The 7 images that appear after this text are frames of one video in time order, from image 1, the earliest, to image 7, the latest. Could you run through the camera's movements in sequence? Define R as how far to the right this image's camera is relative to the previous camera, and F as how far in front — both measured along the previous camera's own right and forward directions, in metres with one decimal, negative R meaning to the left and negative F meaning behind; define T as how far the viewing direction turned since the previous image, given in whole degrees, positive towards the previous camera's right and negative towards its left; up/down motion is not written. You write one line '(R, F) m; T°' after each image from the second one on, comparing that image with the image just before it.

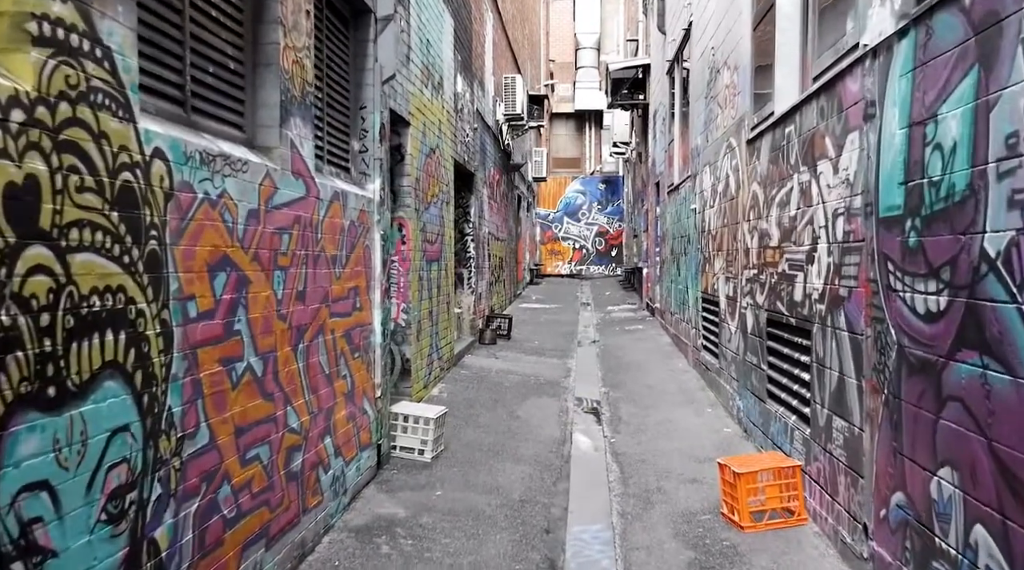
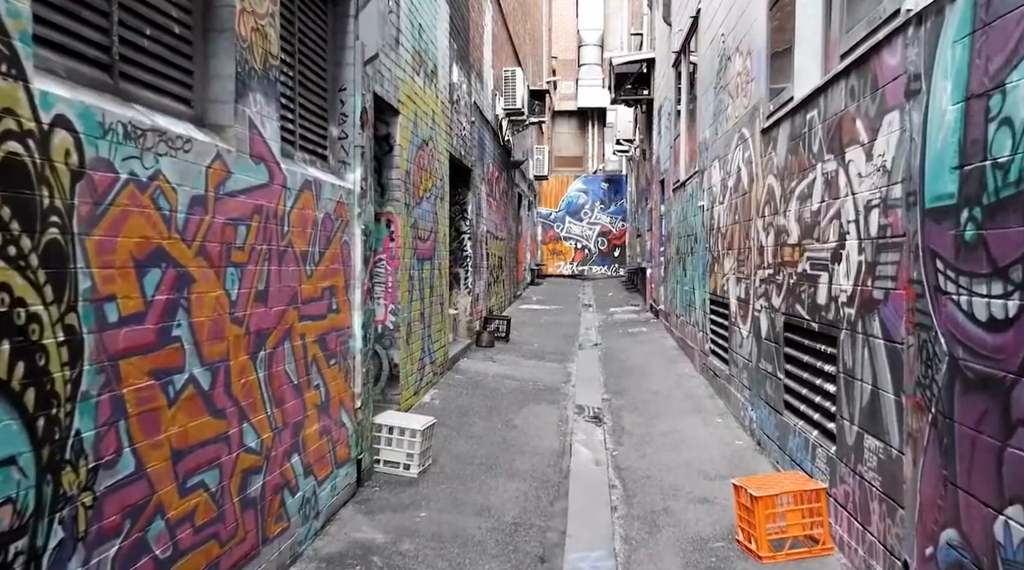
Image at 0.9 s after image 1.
(+0.1, +0.4) m; 0°
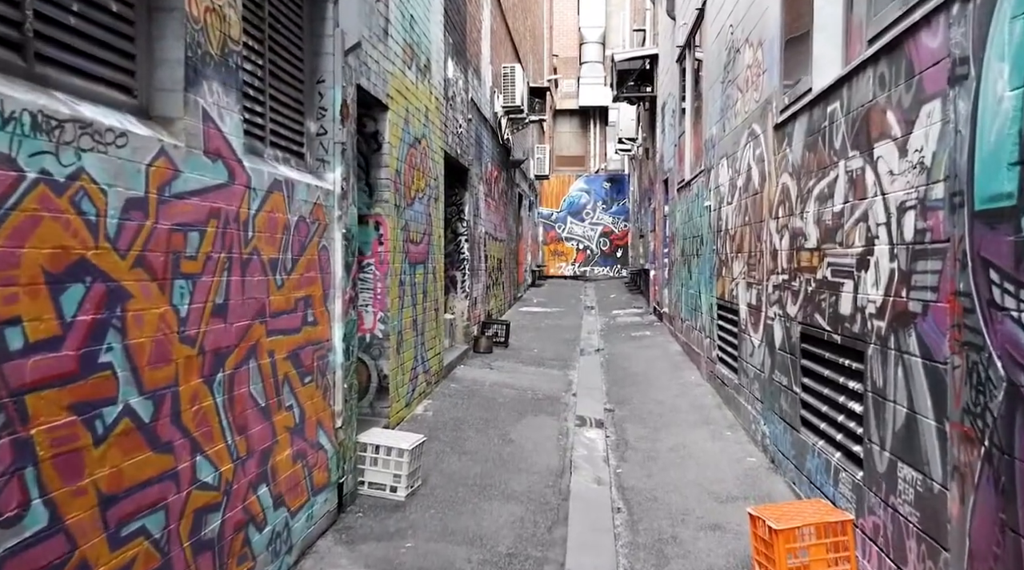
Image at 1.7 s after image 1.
(0.0, +0.4) m; 0°
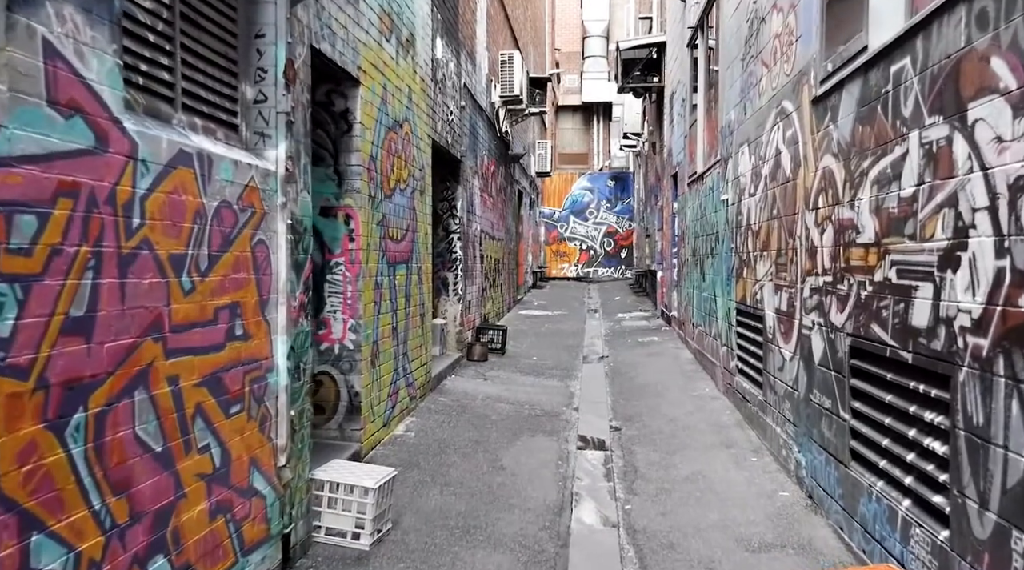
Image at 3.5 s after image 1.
(+0.1, +0.8) m; 0°
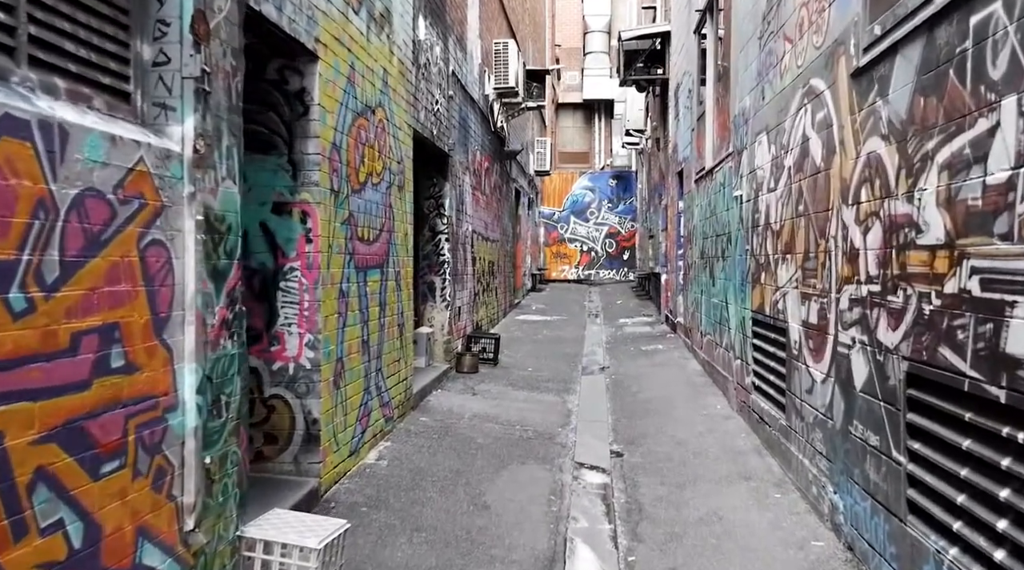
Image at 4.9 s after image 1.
(+0.1, +0.7) m; 0°
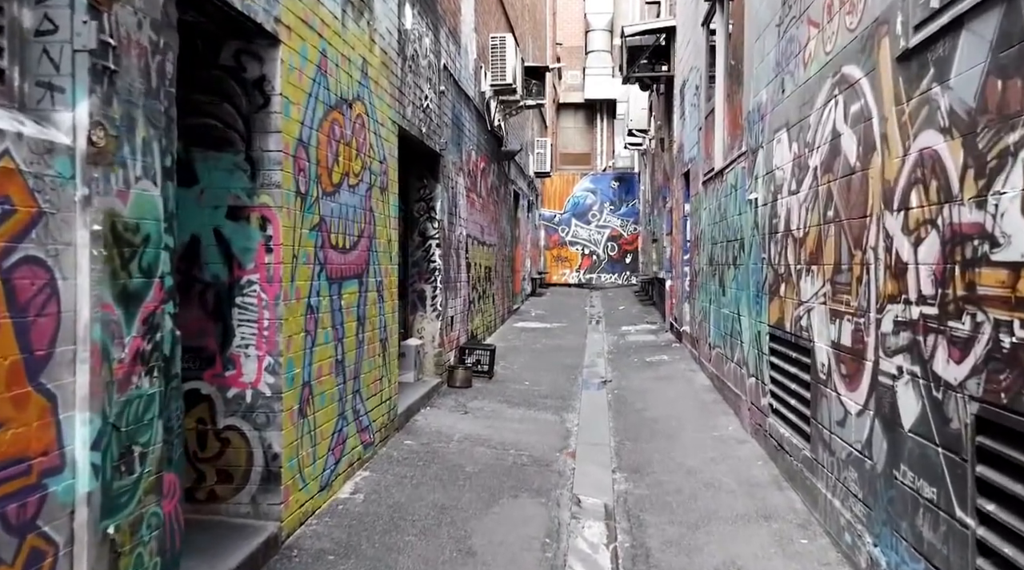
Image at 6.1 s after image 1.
(+0.1, +0.6) m; 0°
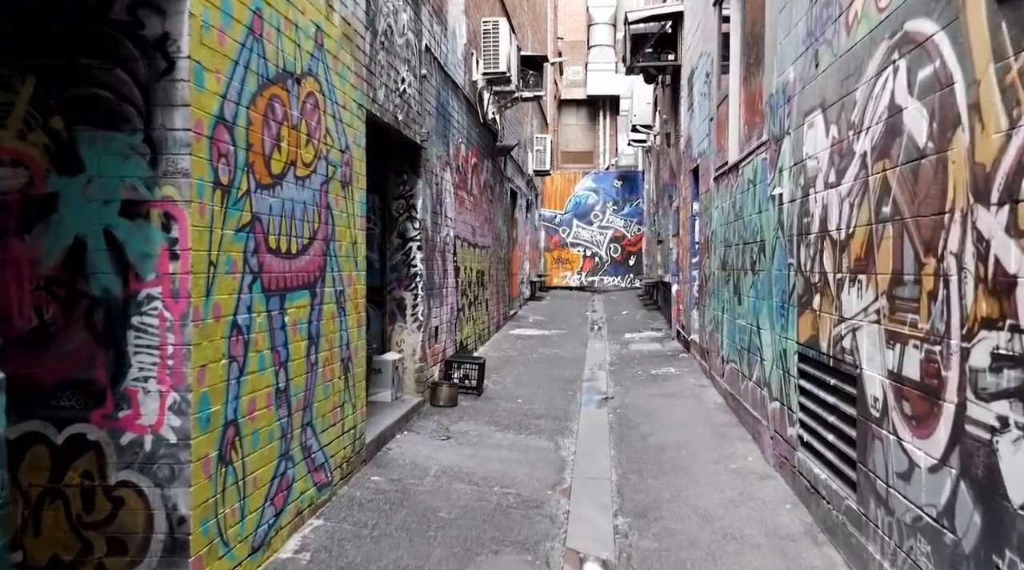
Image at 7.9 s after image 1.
(+0.1, +0.8) m; 0°
